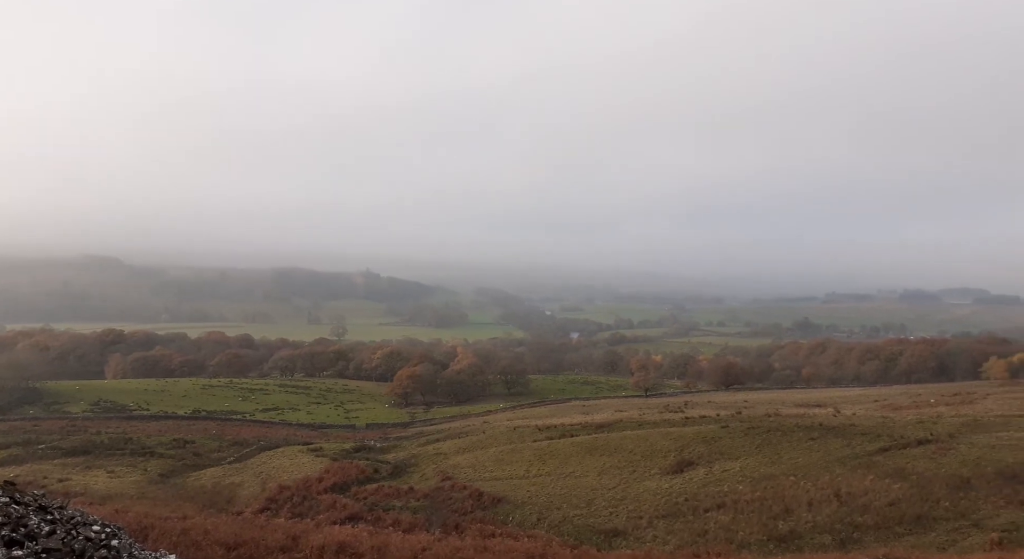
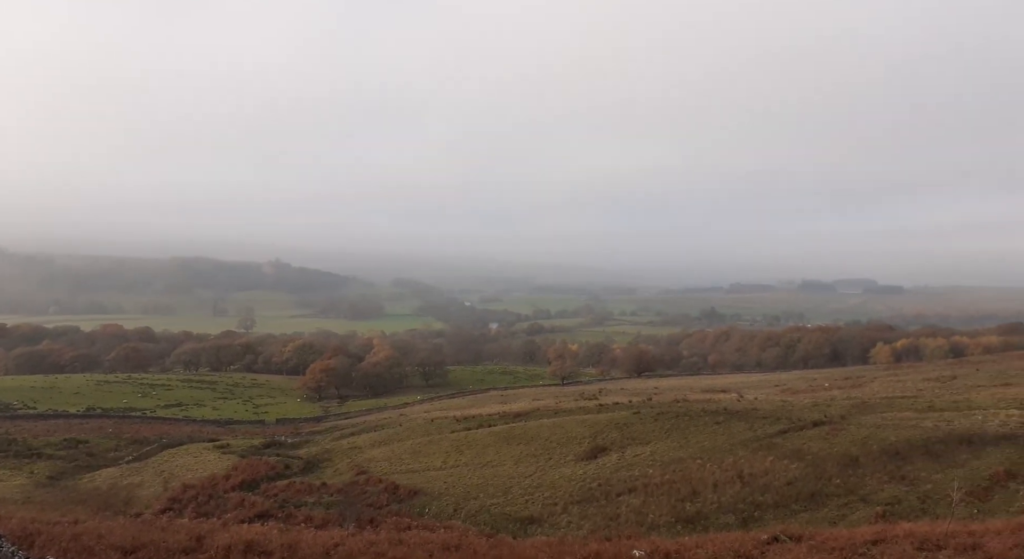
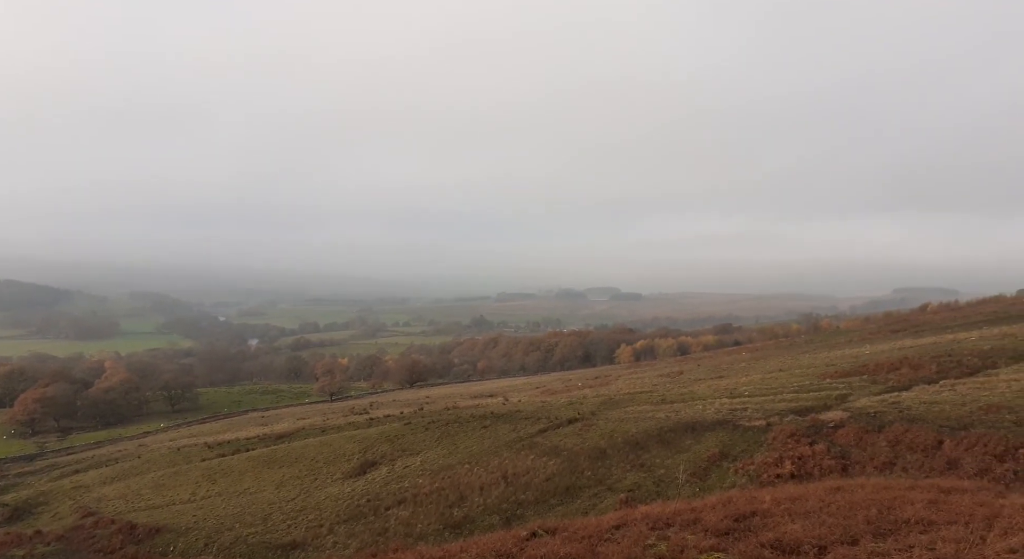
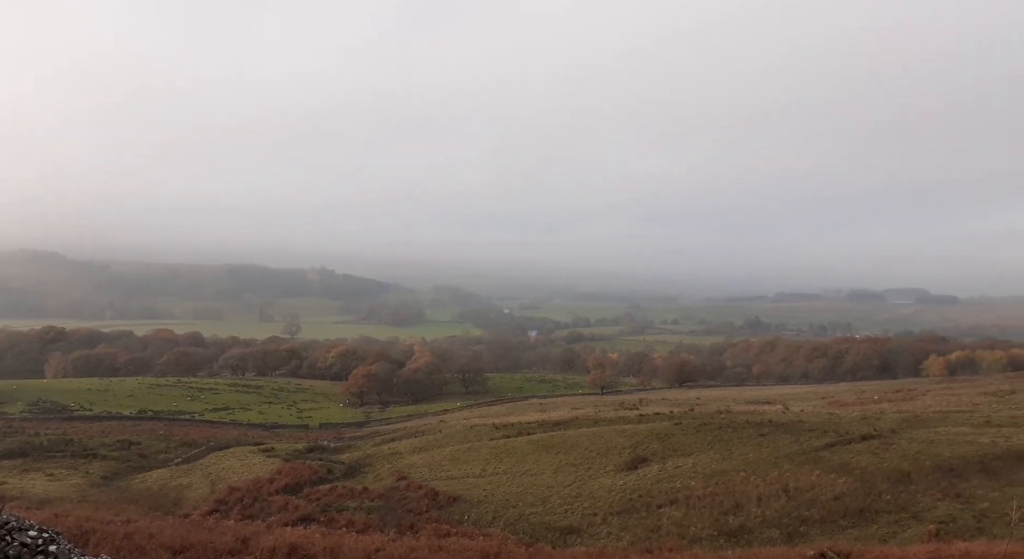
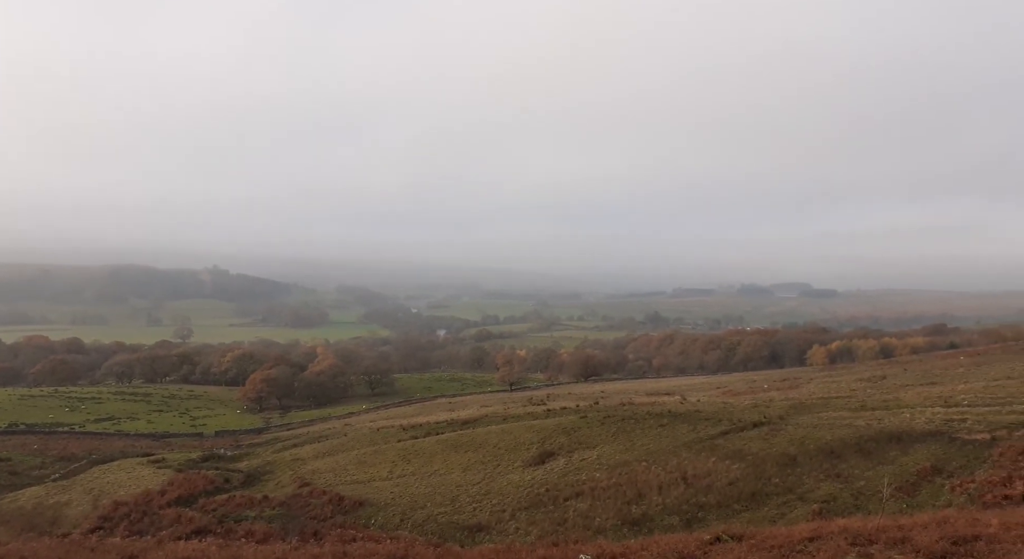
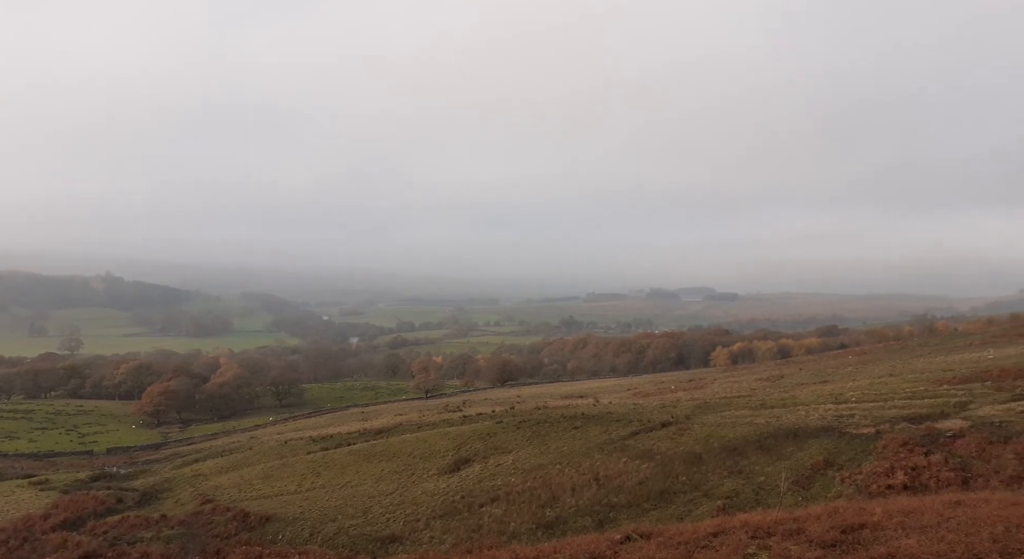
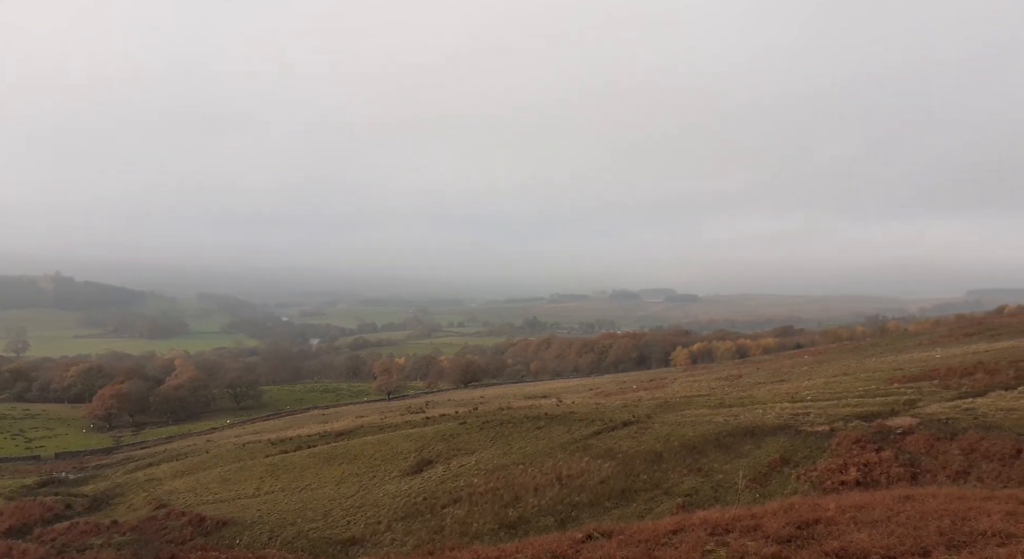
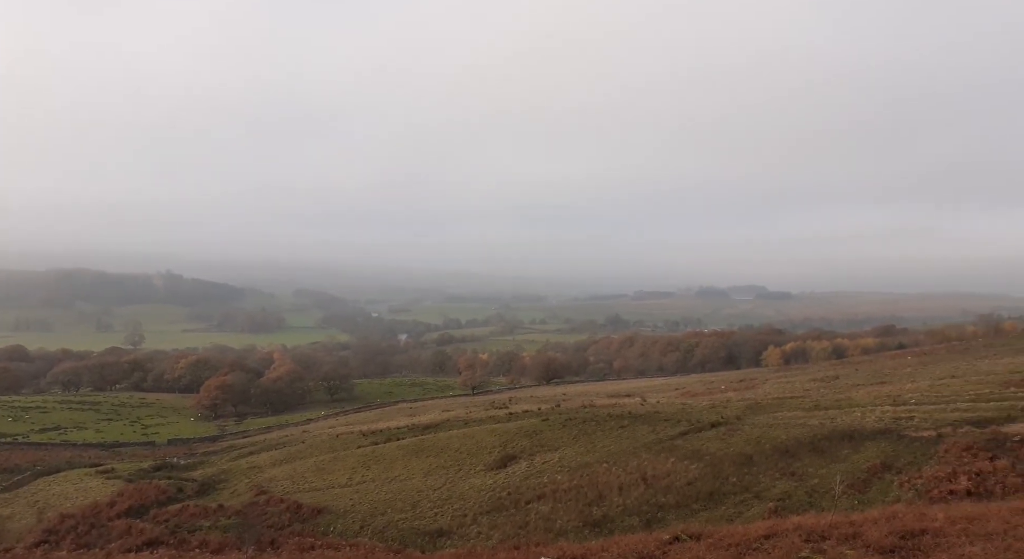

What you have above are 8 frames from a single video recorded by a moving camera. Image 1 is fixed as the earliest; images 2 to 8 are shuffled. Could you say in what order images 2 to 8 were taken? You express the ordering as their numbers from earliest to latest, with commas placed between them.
4, 2, 5, 8, 6, 7, 3
